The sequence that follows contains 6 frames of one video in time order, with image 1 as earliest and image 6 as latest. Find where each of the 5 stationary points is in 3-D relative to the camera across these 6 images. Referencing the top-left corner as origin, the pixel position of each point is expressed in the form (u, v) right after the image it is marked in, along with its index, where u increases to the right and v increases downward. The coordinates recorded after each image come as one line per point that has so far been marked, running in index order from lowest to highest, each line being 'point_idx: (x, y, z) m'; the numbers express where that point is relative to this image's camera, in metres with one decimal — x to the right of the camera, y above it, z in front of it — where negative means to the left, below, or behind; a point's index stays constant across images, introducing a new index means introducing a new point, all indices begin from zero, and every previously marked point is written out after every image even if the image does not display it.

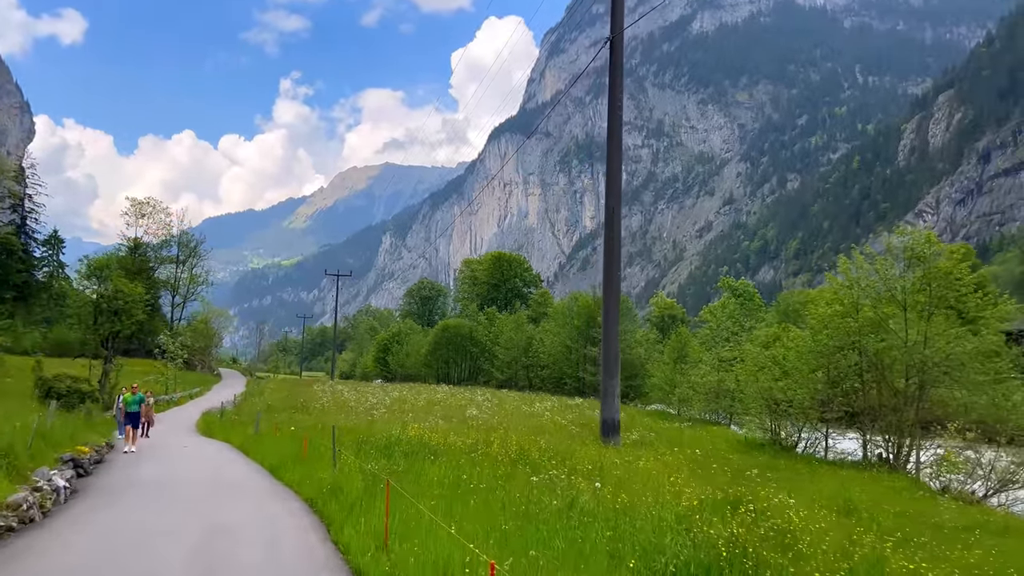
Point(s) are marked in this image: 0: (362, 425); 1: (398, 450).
0: (-4.7, -4.4, +19.7) m
1: (-2.1, -3.2, +12.6) m
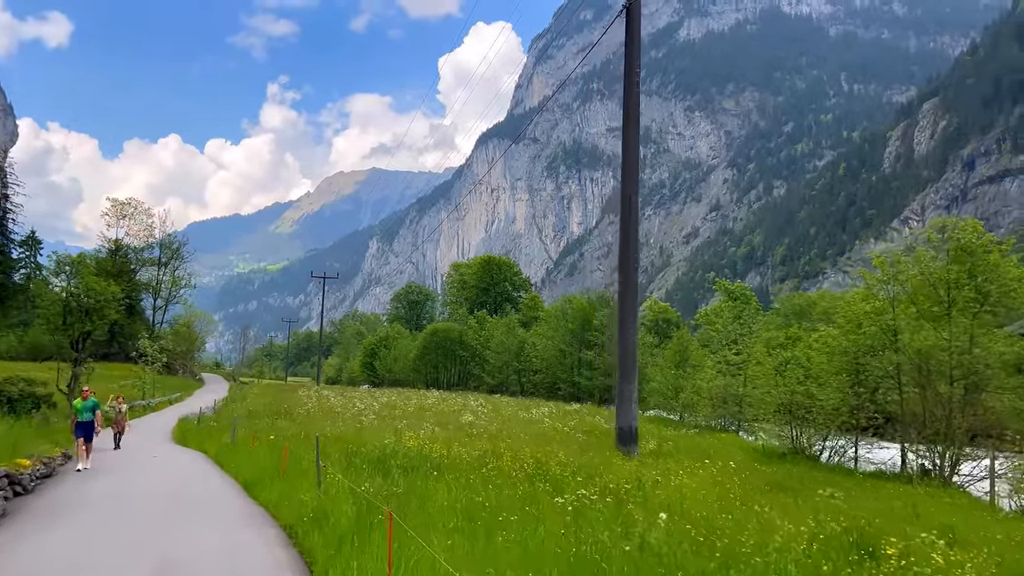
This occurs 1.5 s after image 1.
0: (-4.6, -4.2, +17.9) m
1: (-1.9, -3.0, +10.8) m
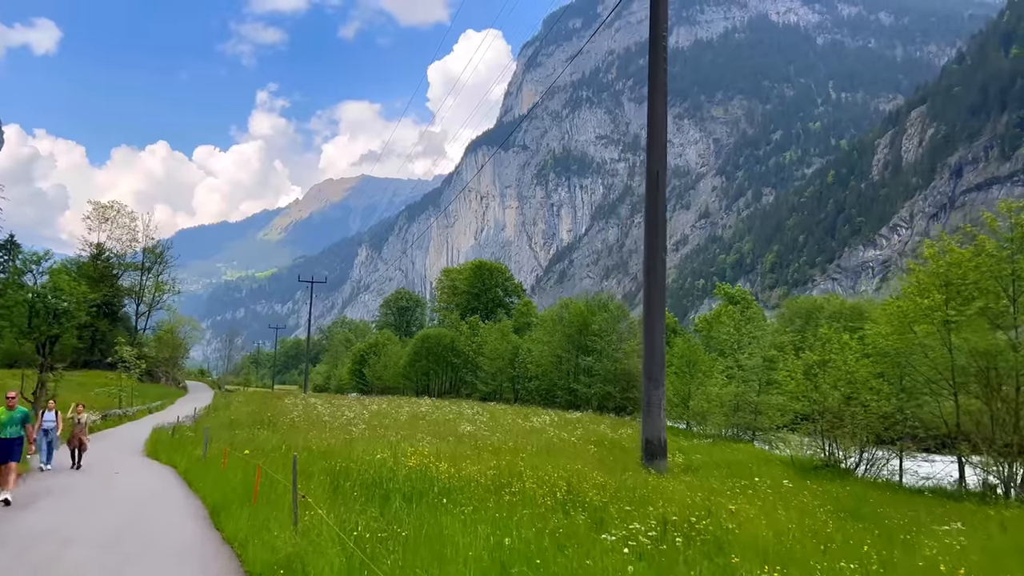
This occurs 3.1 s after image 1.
0: (-4.3, -4.1, +15.8) m
1: (-1.5, -2.8, +8.8) m
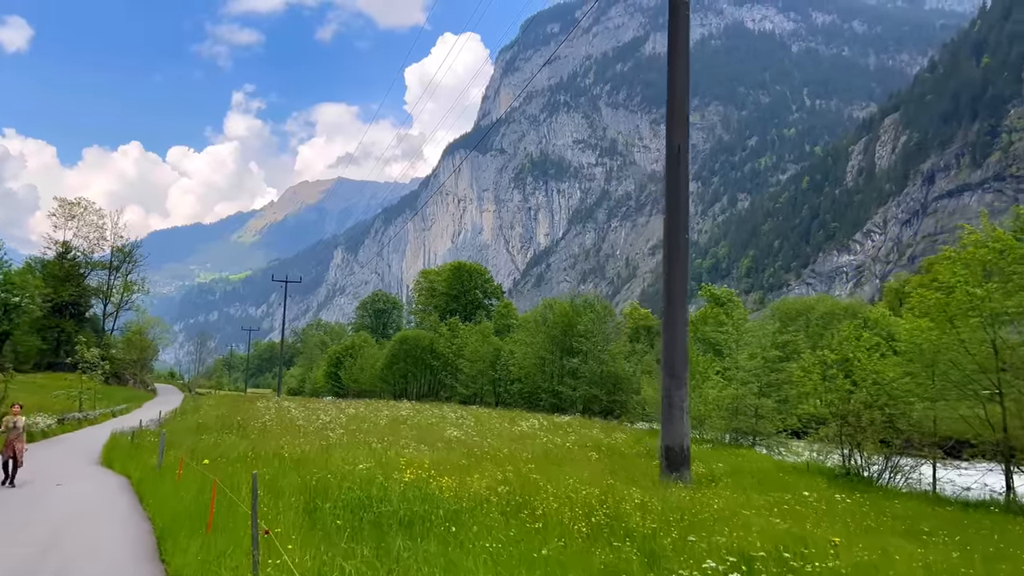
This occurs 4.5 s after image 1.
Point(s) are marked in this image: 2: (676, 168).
0: (-4.3, -3.8, +13.9) m
1: (-1.2, -2.5, +7.0) m
2: (+3.3, +2.5, +12.9) m
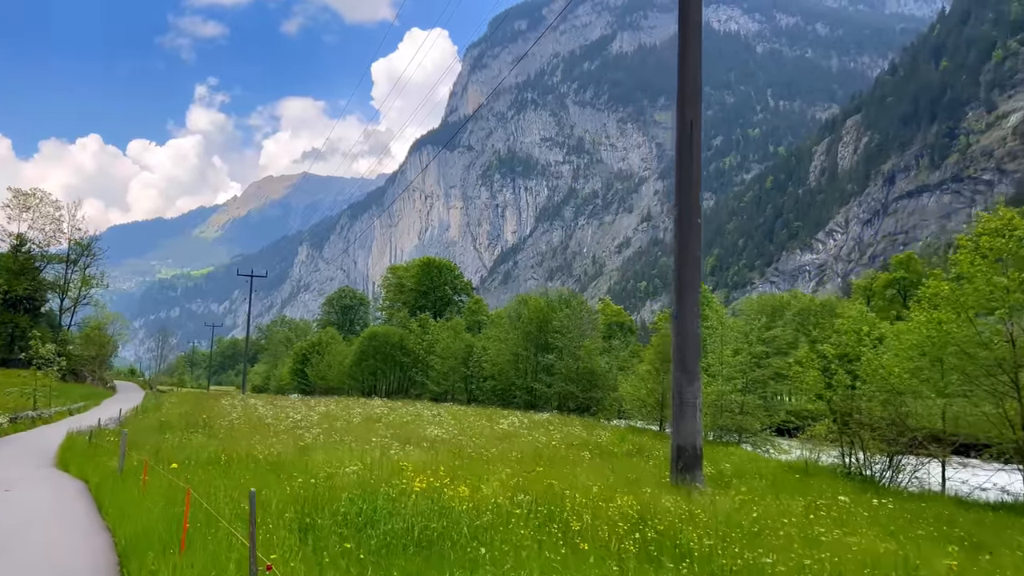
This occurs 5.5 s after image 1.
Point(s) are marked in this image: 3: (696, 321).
0: (-4.4, -3.5, +12.7) m
1: (-0.9, -2.3, +6.0) m
2: (+3.4, +2.7, +12.1) m
3: (+3.4, -0.7, +11.7) m
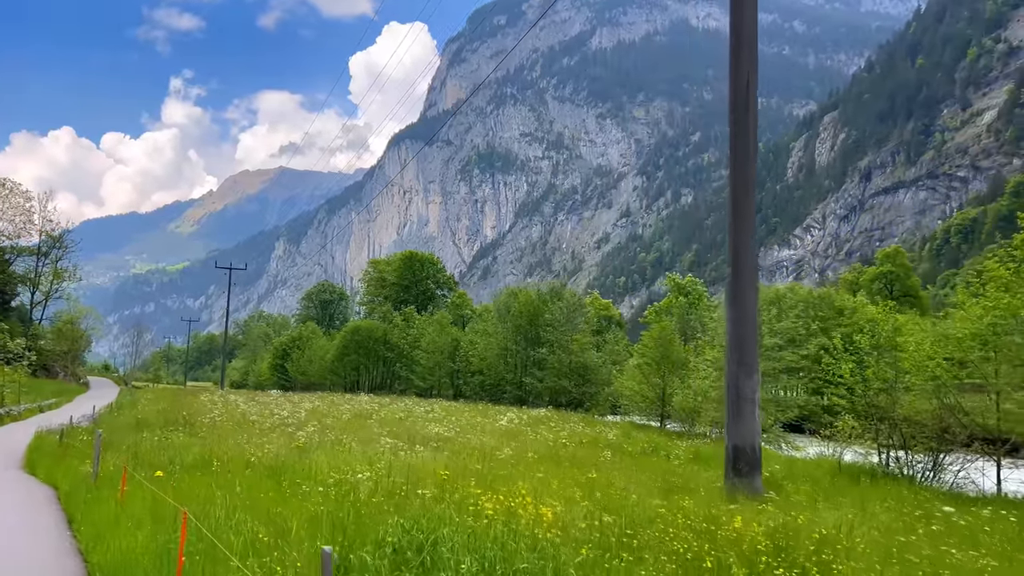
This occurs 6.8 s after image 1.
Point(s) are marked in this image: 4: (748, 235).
0: (-3.8, -3.2, +11.2) m
1: (-0.2, -2.0, +4.6) m
2: (+3.9, +3.0, +10.8) m
3: (+4.0, -0.3, +10.4) m
4: (+3.9, +0.8, +10.5) m
